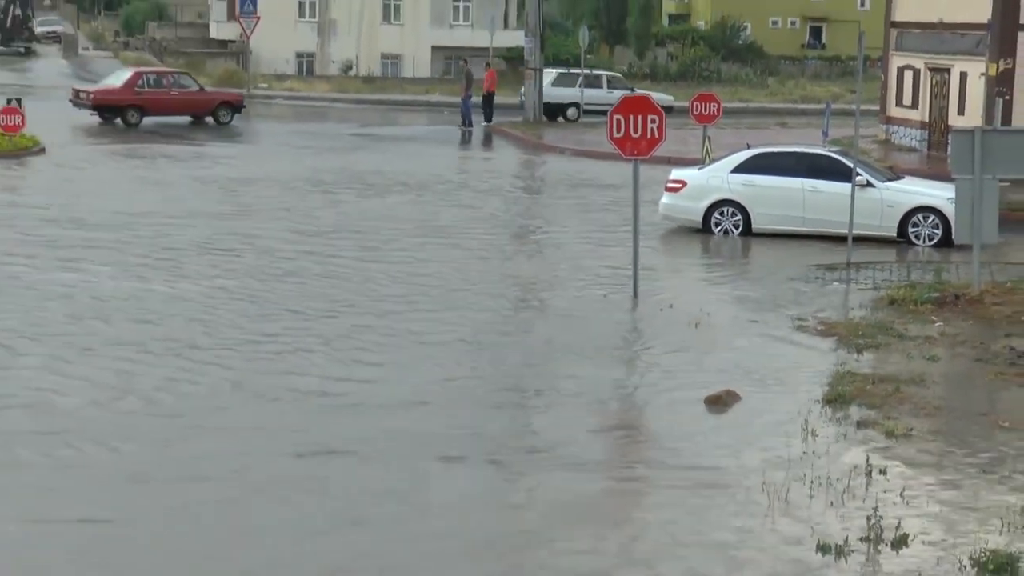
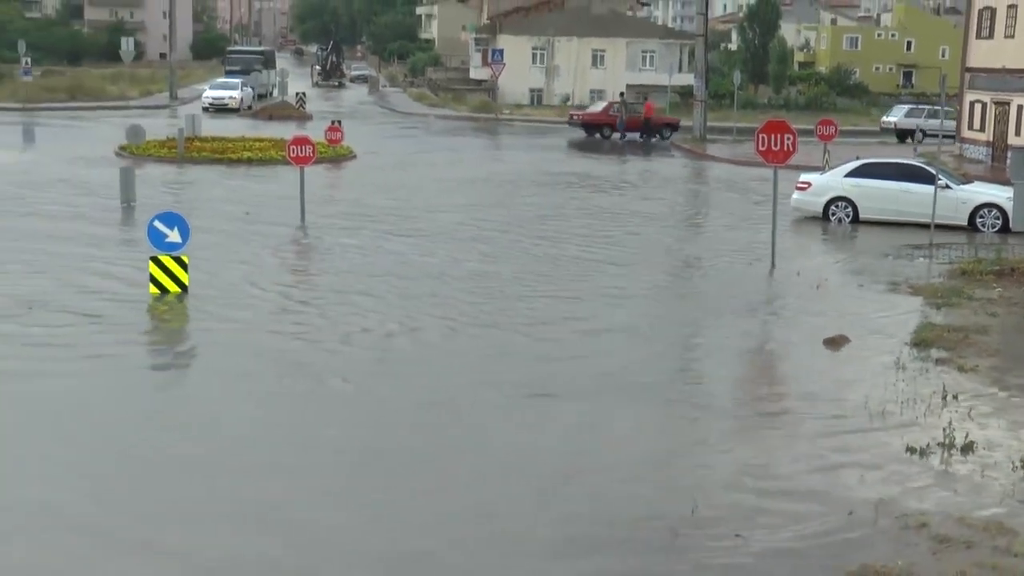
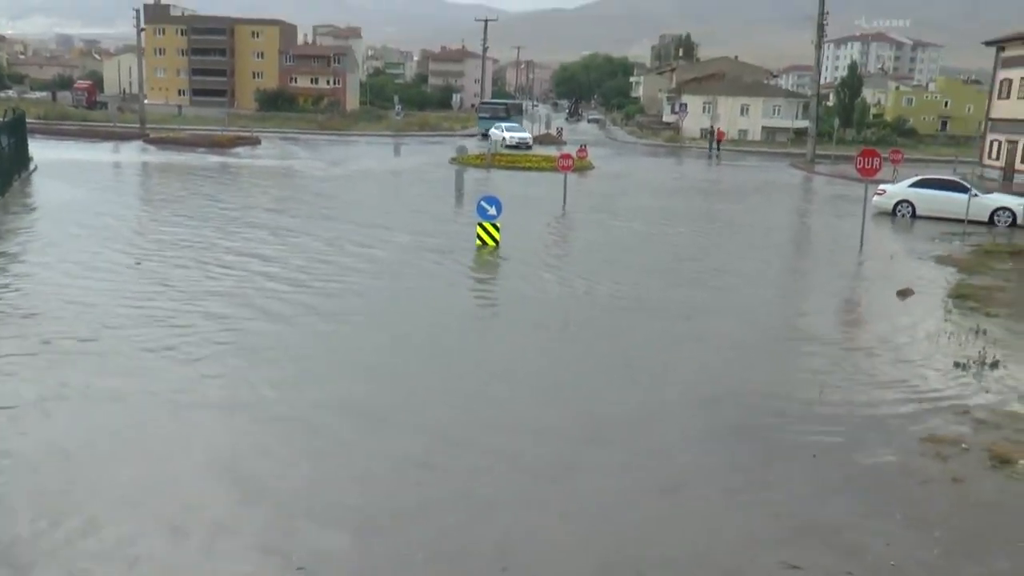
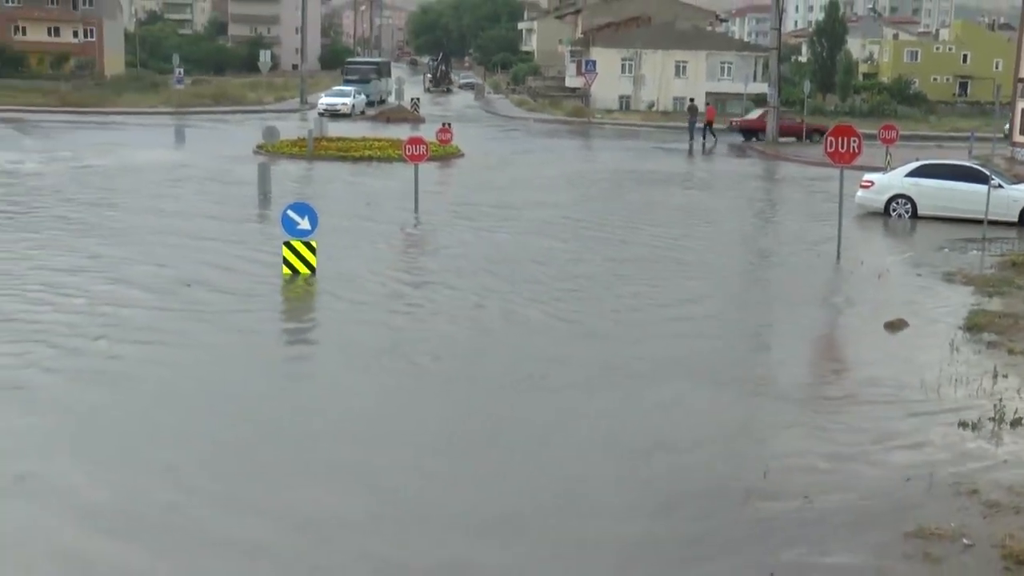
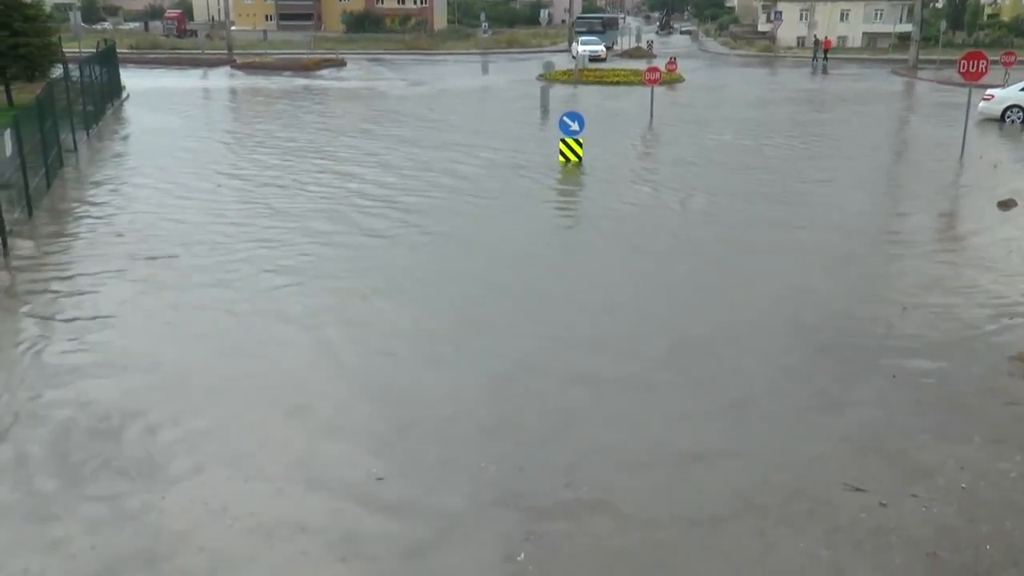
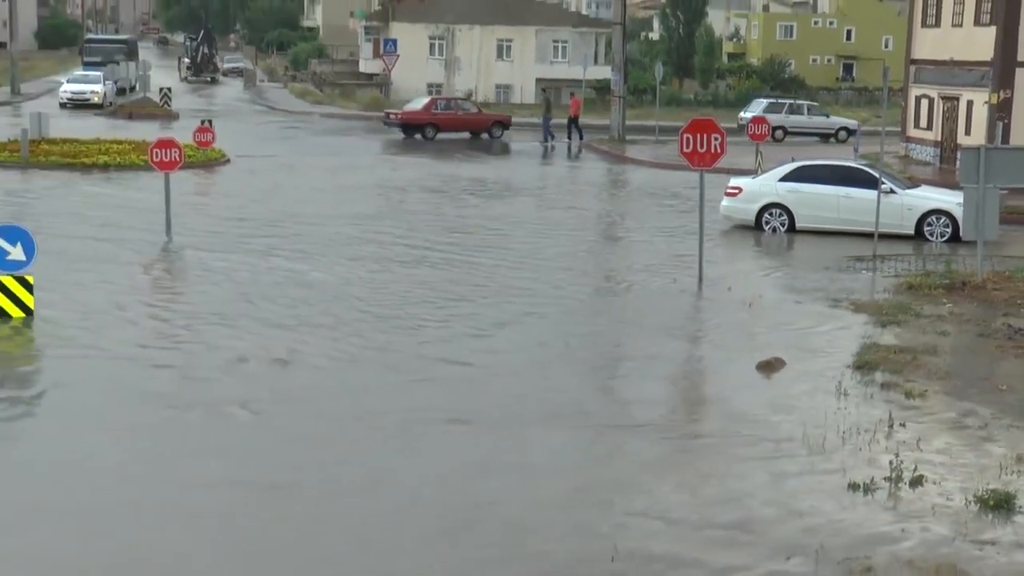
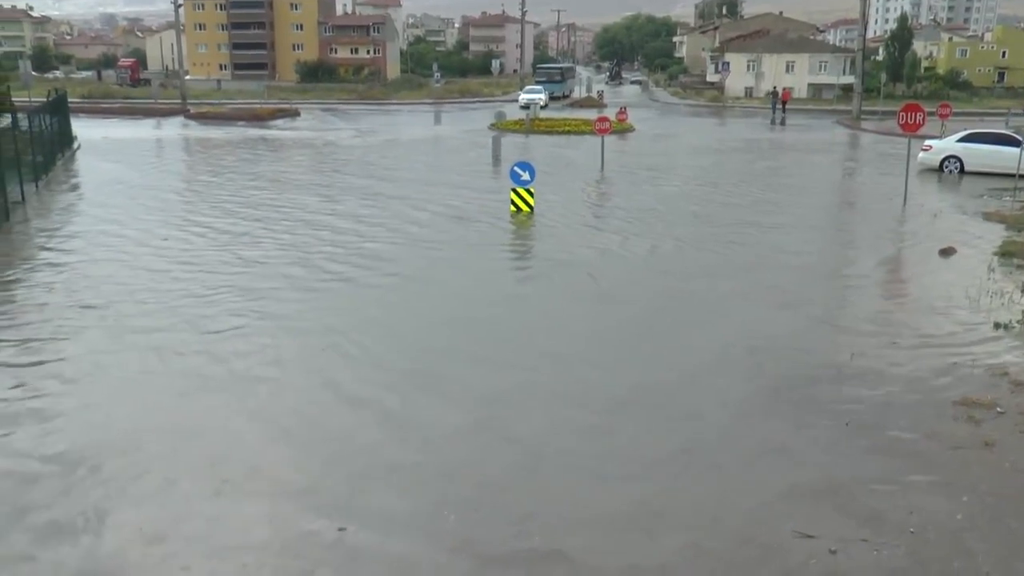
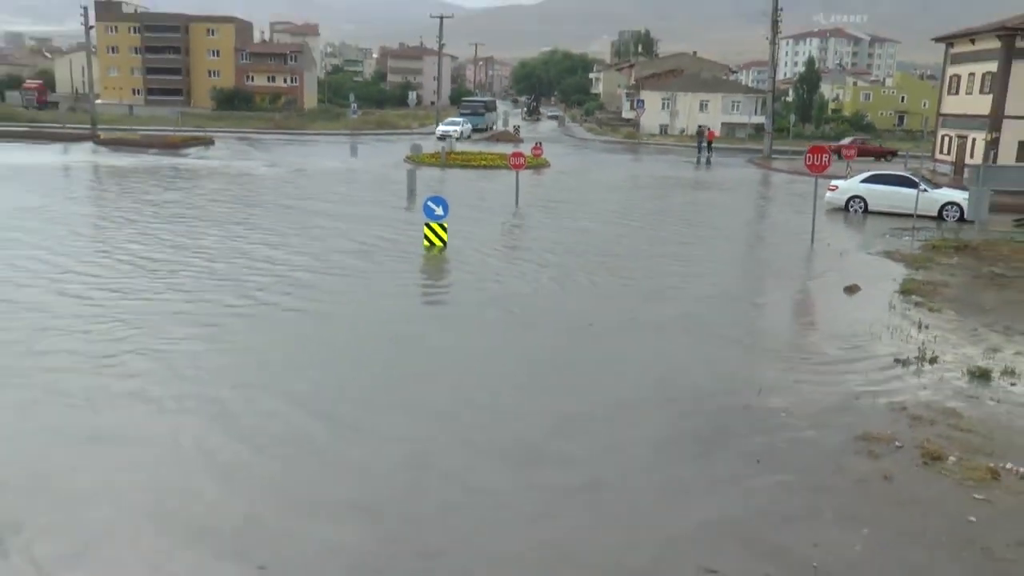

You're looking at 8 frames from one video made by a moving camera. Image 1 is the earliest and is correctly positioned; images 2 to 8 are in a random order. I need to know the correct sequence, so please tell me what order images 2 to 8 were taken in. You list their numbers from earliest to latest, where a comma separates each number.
6, 2, 4, 8, 7, 5, 3
